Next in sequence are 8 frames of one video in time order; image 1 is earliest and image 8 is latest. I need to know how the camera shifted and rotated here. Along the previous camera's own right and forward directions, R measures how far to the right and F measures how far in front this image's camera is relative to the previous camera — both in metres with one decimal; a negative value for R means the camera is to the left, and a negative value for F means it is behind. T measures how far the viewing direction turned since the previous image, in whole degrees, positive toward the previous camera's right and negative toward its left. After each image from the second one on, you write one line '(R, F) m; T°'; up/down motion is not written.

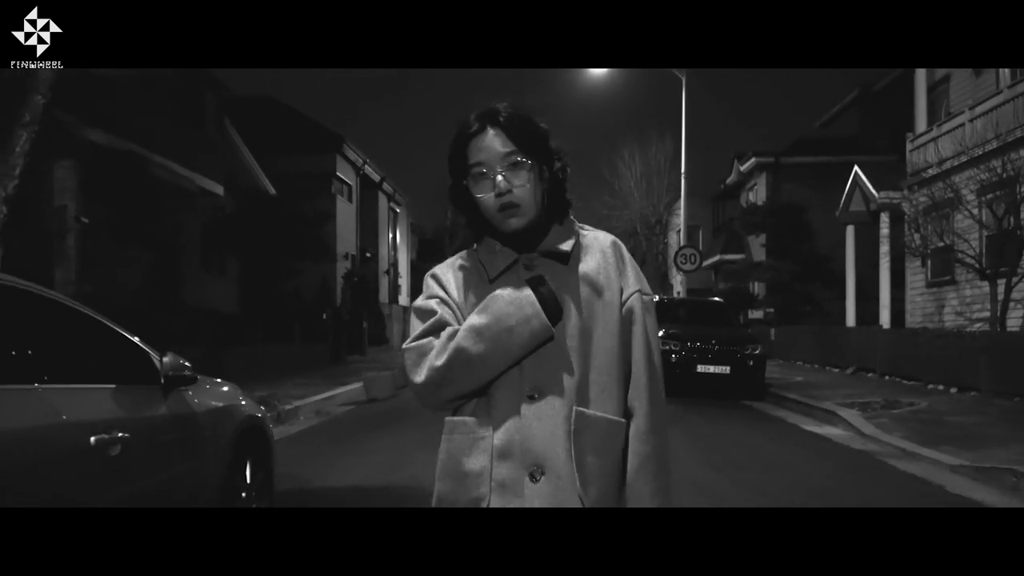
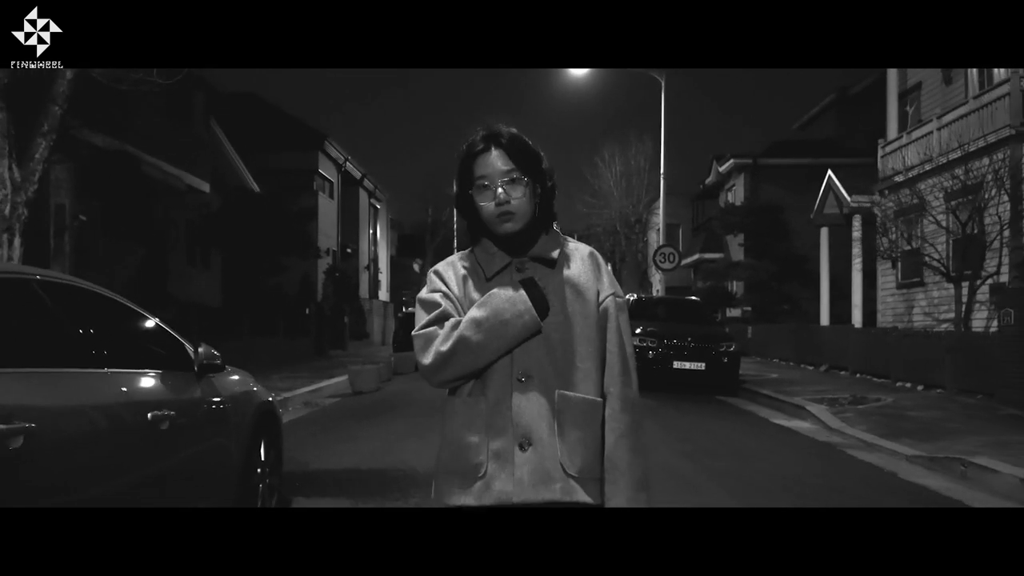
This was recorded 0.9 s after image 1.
(0.0, -0.5) m; +1°
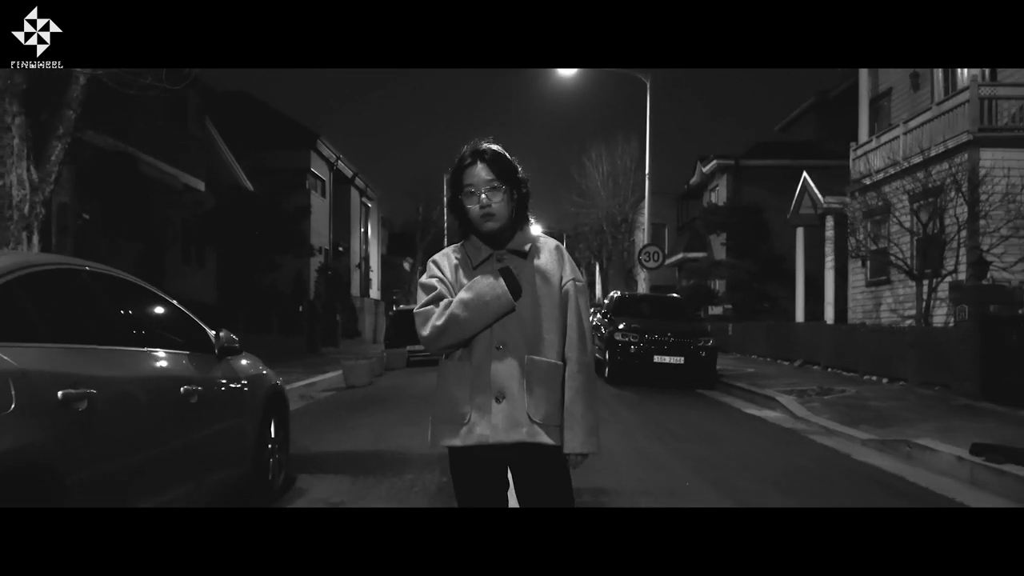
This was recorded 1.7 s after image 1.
(0.0, -0.7) m; +1°
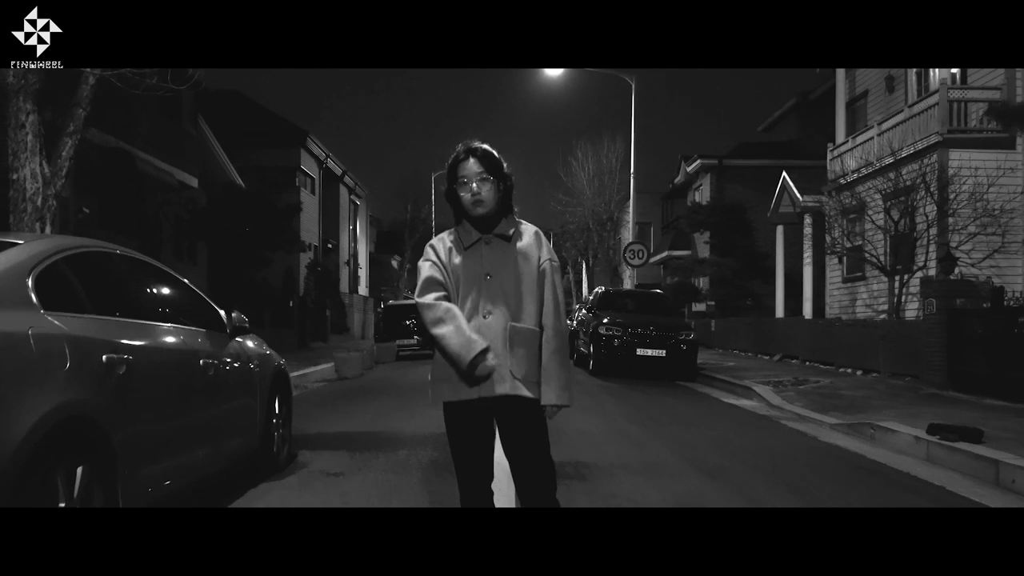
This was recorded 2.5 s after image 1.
(0.0, -0.5) m; +1°
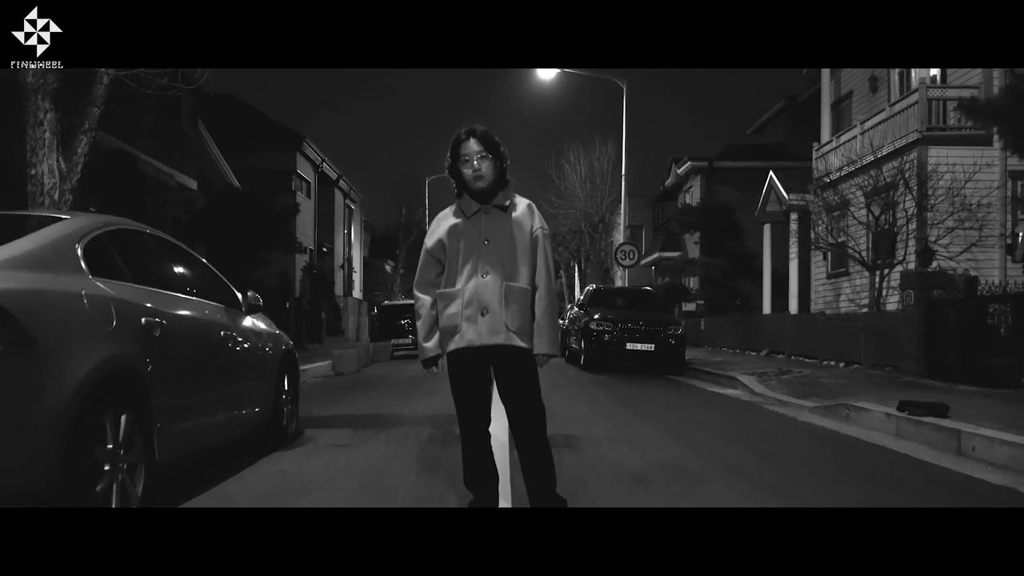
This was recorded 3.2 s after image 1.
(0.0, -0.5) m; 0°
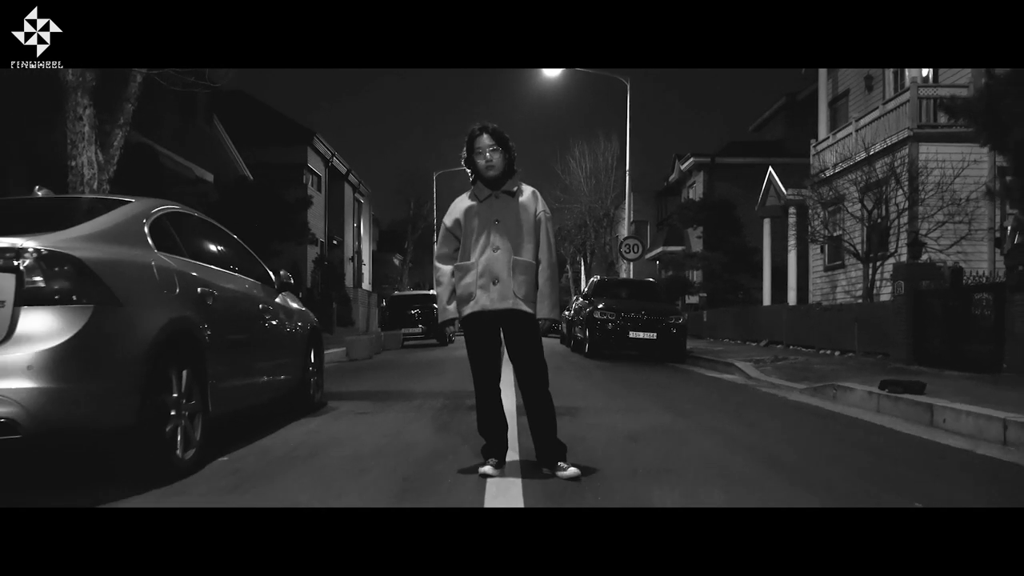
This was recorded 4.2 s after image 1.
(0.0, -0.7) m; 0°
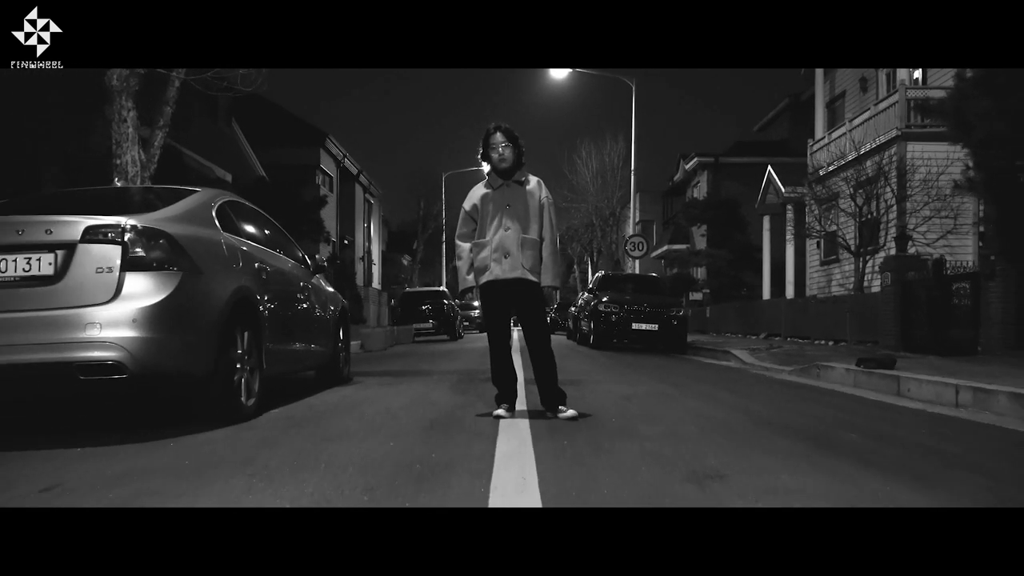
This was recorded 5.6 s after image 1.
(0.0, -0.9) m; -1°
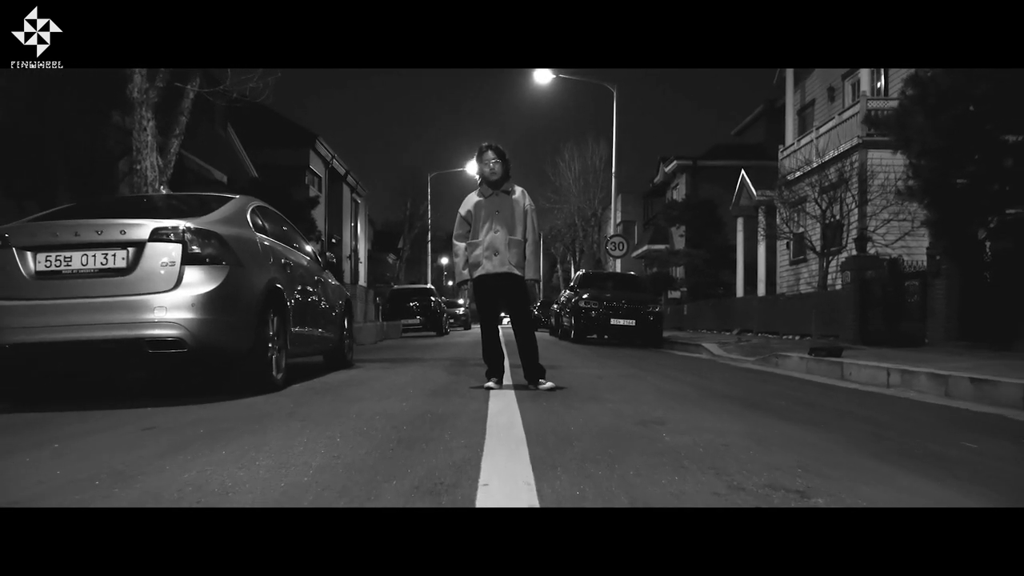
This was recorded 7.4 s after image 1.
(0.0, -1.1) m; +1°
